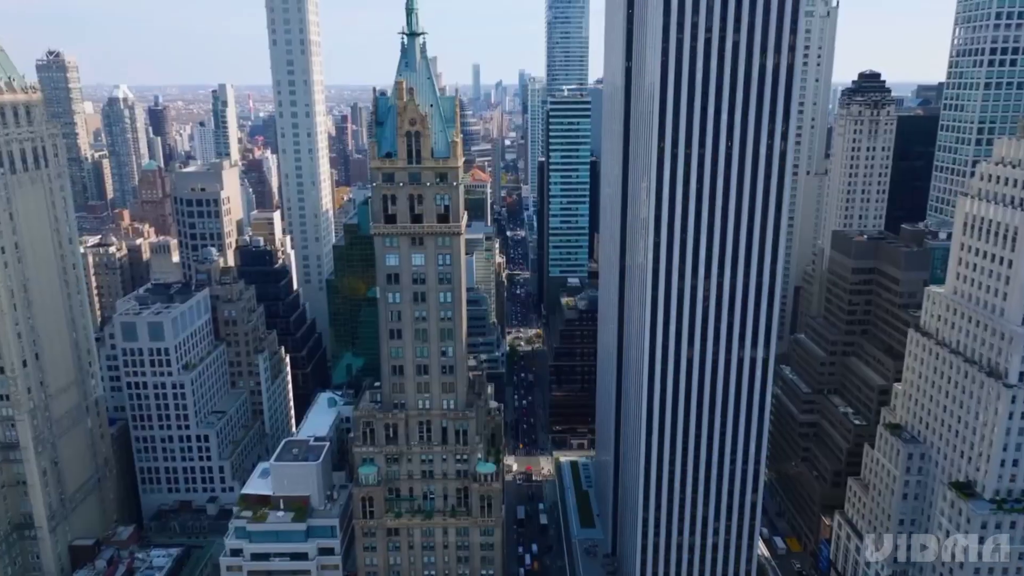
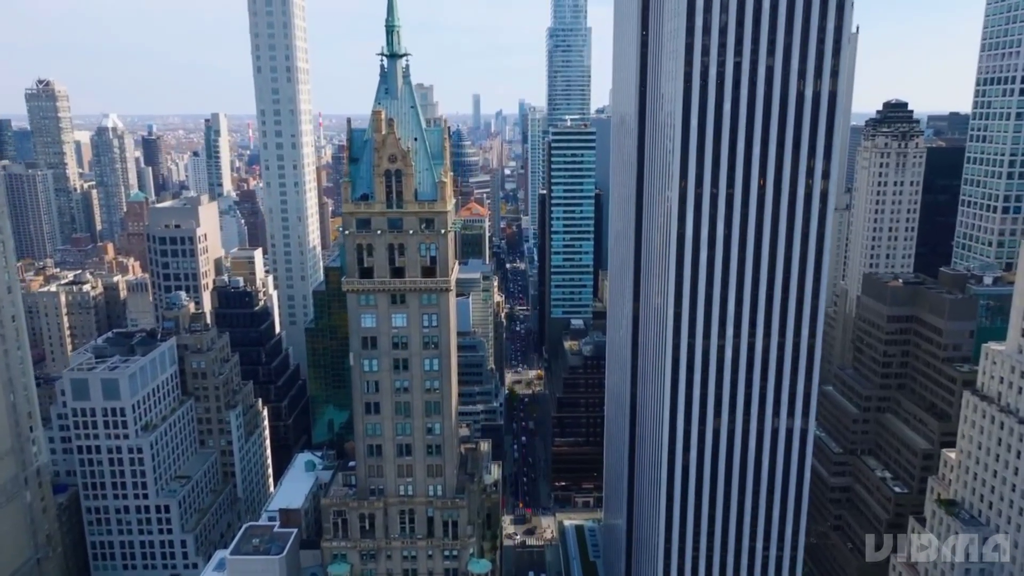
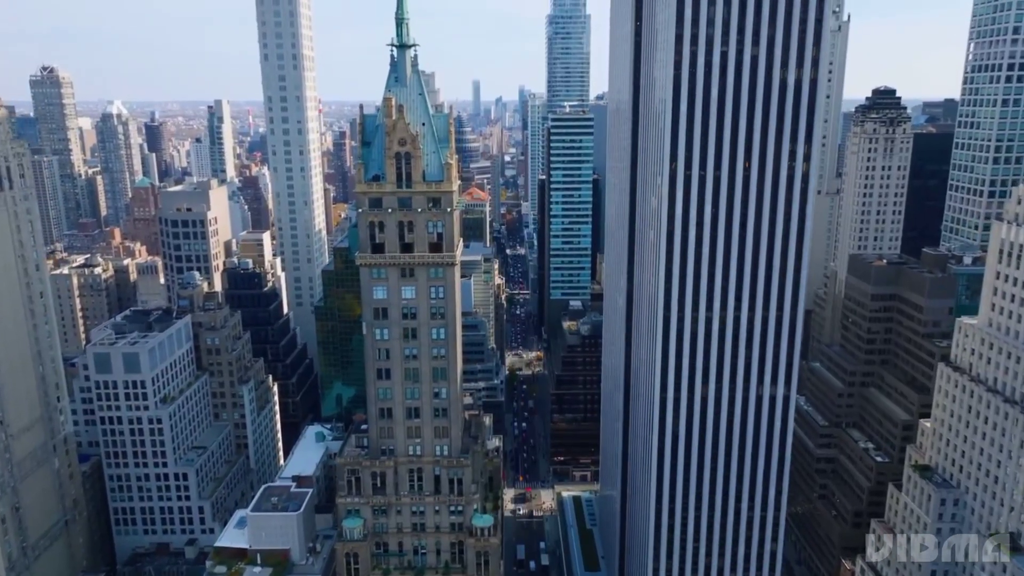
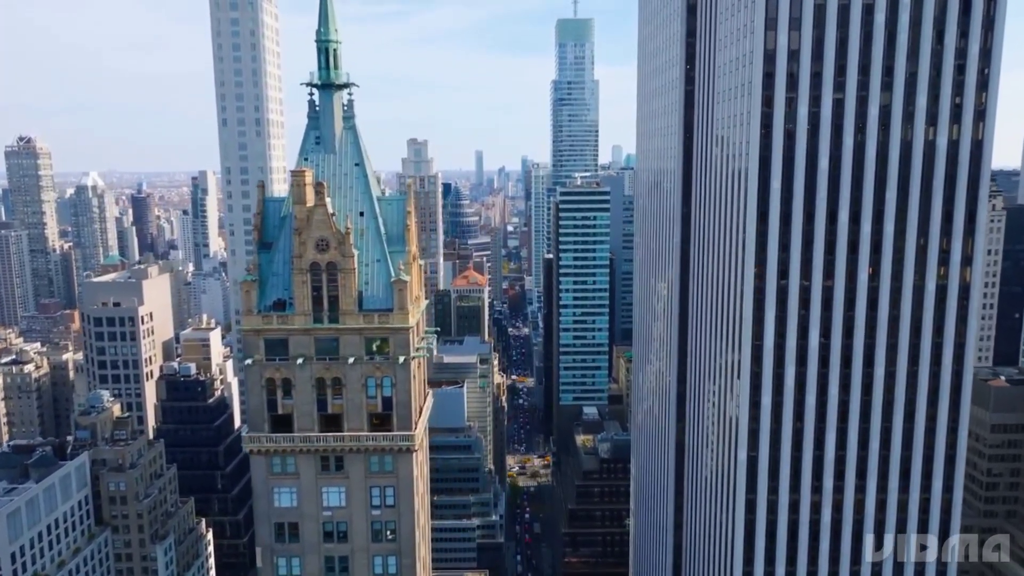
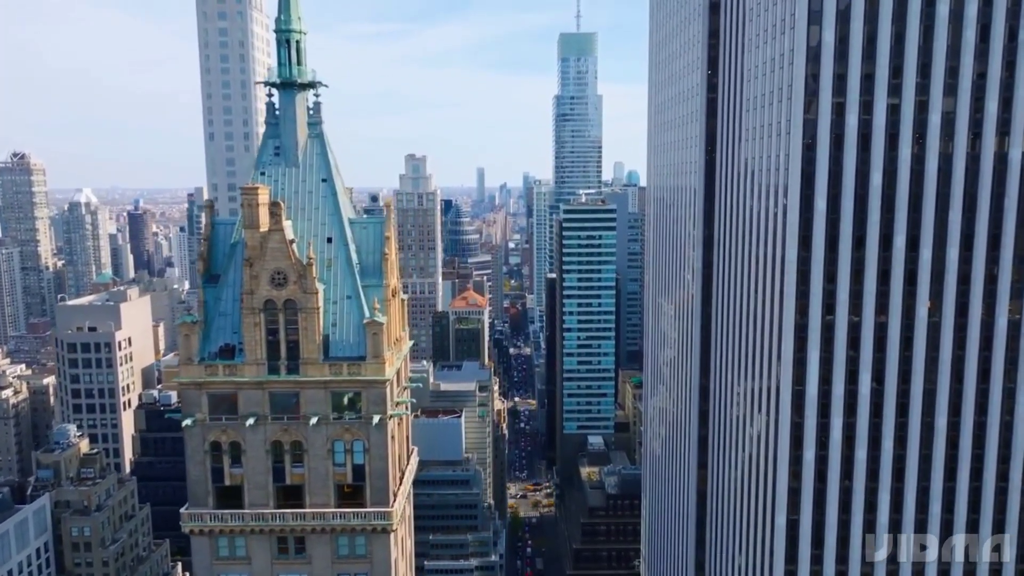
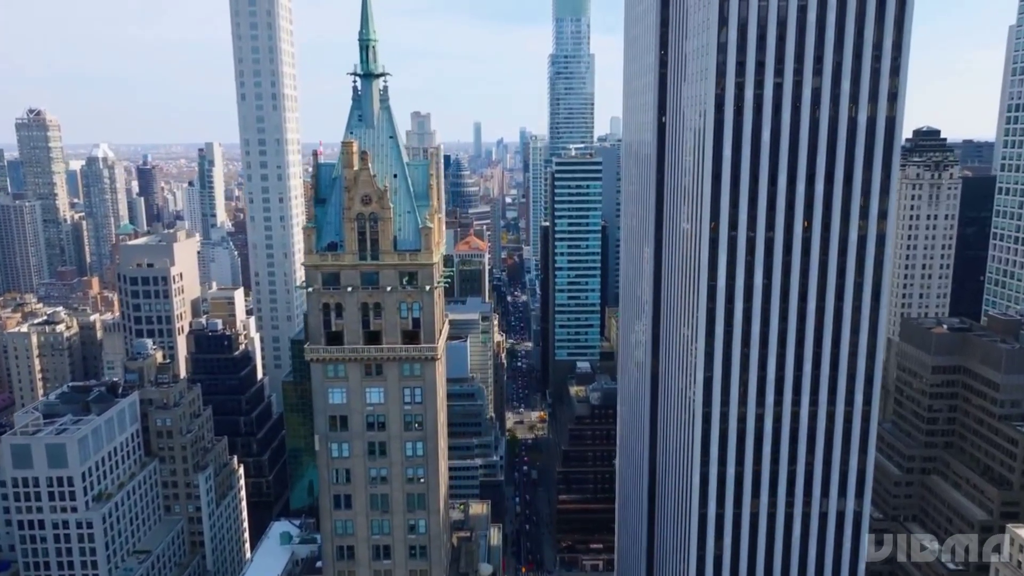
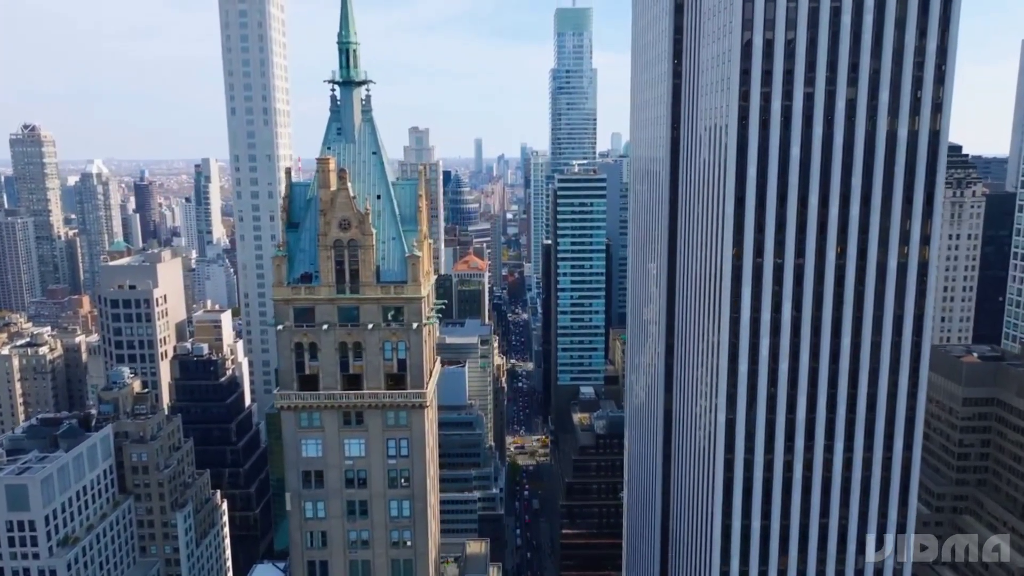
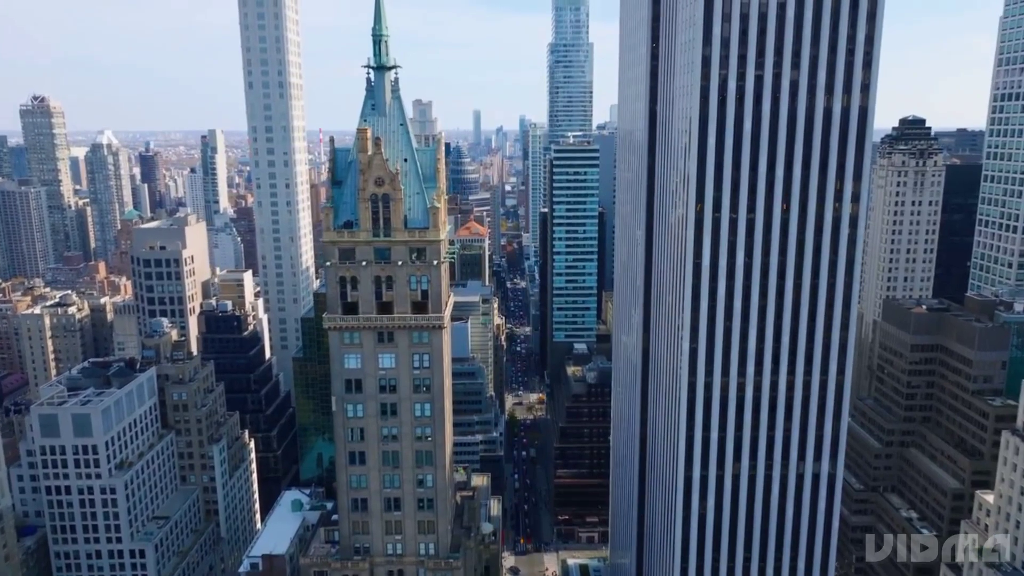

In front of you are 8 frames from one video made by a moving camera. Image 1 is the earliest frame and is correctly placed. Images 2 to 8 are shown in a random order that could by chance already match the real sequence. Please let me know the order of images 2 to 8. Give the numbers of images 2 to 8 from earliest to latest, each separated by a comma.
3, 2, 8, 6, 7, 4, 5
